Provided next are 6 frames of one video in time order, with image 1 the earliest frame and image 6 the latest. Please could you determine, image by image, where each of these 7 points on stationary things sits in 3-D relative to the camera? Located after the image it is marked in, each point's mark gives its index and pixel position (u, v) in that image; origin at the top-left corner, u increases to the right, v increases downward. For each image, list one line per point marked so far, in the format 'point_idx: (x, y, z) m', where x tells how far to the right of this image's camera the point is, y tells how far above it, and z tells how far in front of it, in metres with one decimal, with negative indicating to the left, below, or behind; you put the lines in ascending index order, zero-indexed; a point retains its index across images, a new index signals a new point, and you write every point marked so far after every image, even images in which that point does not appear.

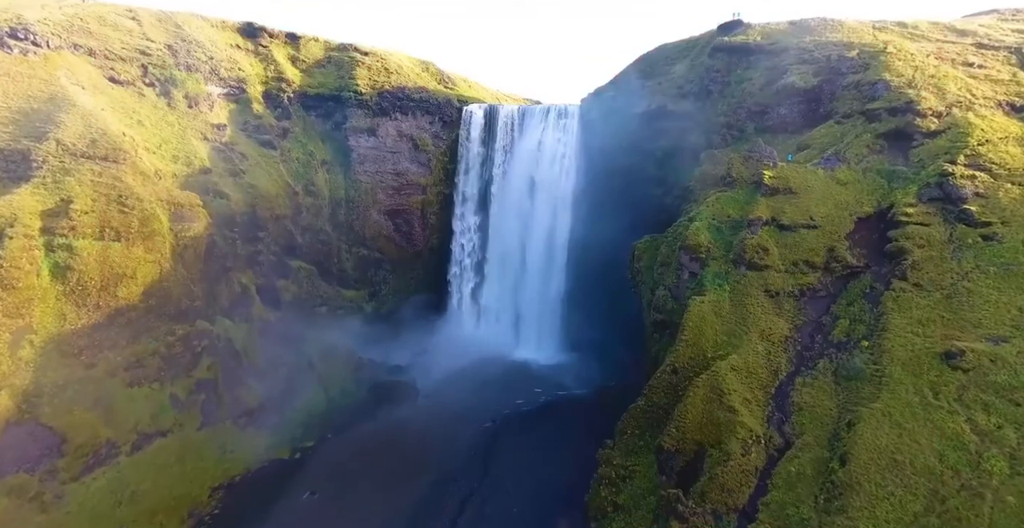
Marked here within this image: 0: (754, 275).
0: (+9.4, -0.4, +19.6) m
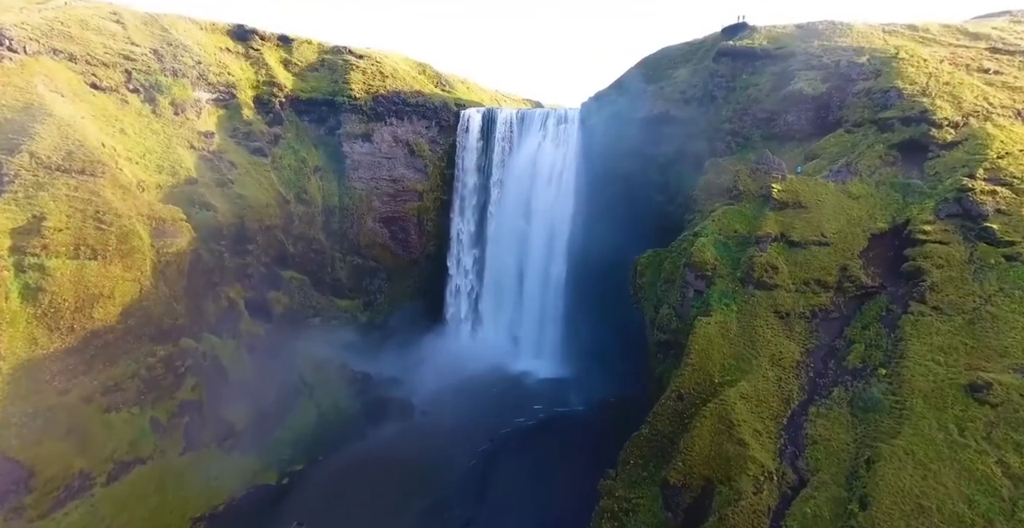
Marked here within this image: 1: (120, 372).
0: (+9.3, -1.1, +18.7) m
1: (-15.2, -4.2, +19.4) m
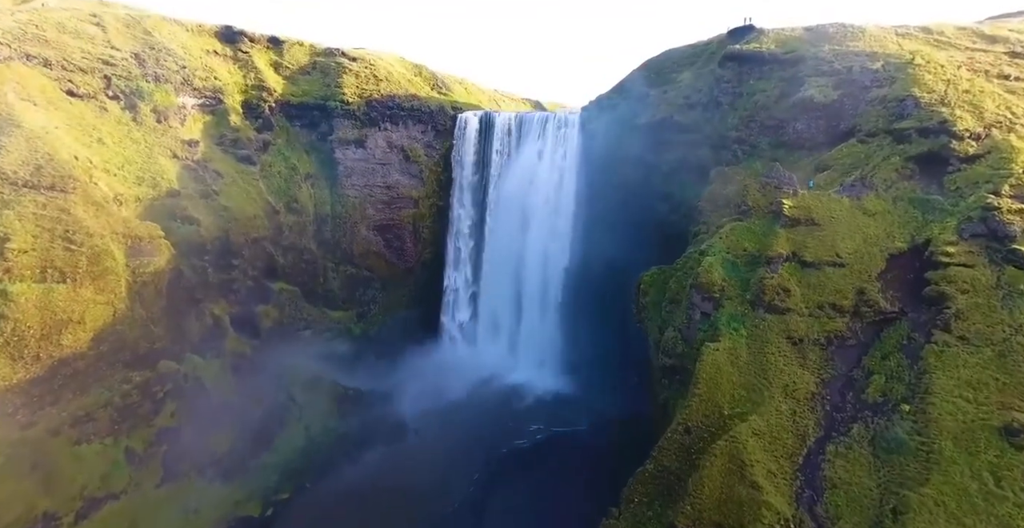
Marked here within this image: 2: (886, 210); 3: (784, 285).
0: (+9.2, -1.9, +17.6) m
1: (-15.3, -5.0, +18.3) m
2: (+14.4, +2.1, +19.4) m
3: (+9.8, -0.8, +18.0) m
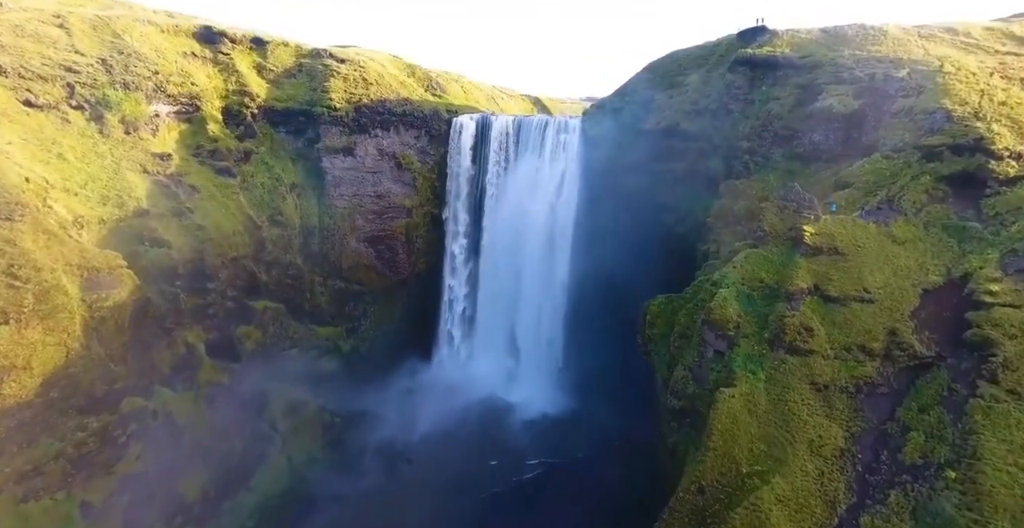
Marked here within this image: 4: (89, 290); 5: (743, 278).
0: (+9.0, -3.1, +16.0) m
1: (-15.5, -6.1, +16.7) m
2: (+14.3, +0.9, +17.7) m
3: (+9.6, -1.9, +16.4) m
4: (-16.1, -0.8, +19.2) m
5: (+8.5, -0.5, +18.6) m
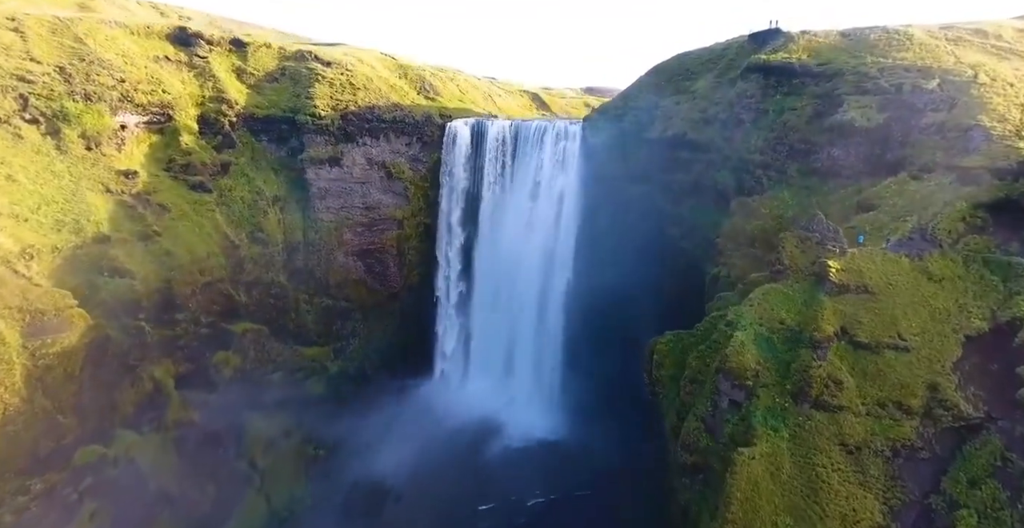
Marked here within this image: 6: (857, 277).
0: (+8.8, -4.4, +14.2) m
1: (-15.7, -7.4, +15.0) m
2: (+14.1, -0.3, +15.9) m
3: (+9.4, -3.2, +14.6) m
4: (-16.2, -2.0, +17.4) m
5: (+8.3, -1.7, +16.8) m
6: (+11.3, -0.3, +16.6) m
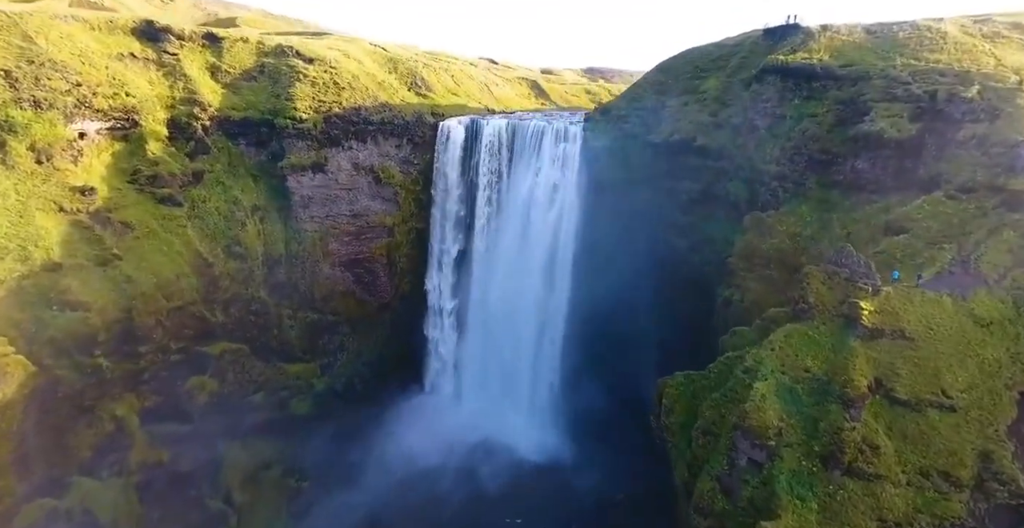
0: (+8.7, -5.6, +12.5) m
1: (-15.9, -8.6, +13.3) m
2: (+13.9, -1.5, +14.1) m
3: (+9.2, -4.4, +12.9) m
4: (-16.4, -3.2, +15.6) m
5: (+8.1, -2.9, +15.0) m
6: (+11.1, -1.5, +14.7) m
